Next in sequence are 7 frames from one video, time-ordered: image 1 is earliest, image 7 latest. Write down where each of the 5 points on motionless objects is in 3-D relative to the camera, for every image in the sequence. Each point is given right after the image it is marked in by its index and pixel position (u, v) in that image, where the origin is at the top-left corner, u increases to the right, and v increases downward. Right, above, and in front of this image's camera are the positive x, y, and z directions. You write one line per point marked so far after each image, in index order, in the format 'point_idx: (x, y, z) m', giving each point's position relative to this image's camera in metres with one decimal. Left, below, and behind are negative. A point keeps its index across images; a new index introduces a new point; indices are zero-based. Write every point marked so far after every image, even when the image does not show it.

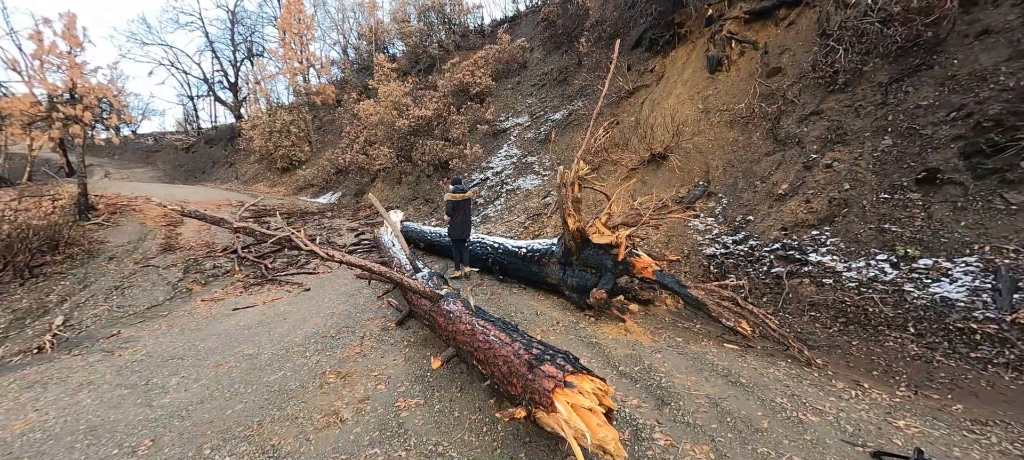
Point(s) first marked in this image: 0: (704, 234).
0: (+3.8, 0.0, +5.9) m
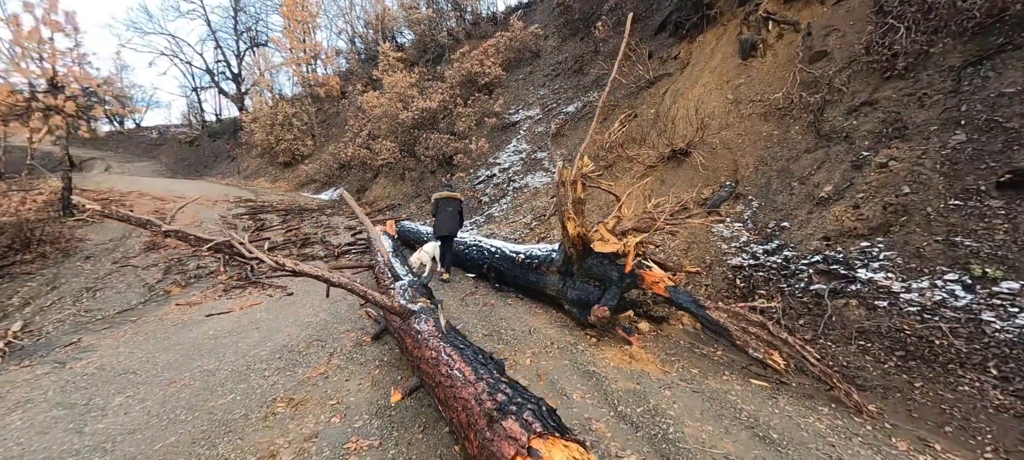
0: (+3.7, -0.2, +5.4) m
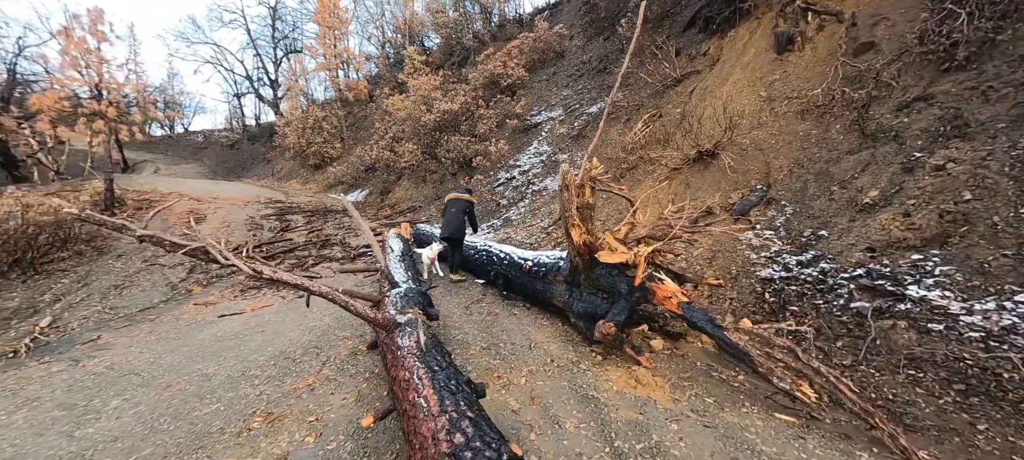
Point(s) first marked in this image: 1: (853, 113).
0: (+3.8, -0.3, +4.9) m
1: (+6.0, +2.1, +5.6) m
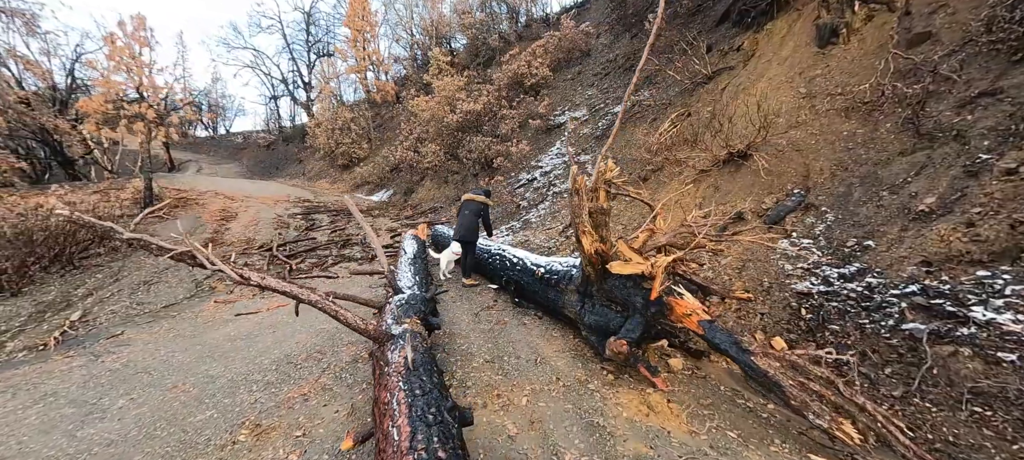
0: (+3.9, -0.4, +4.4) m
1: (+6.2, +1.9, +5.0) m
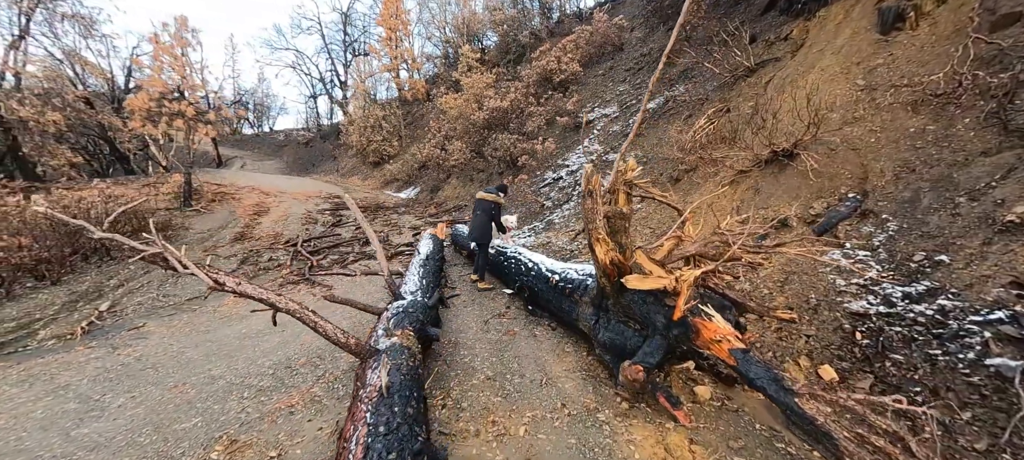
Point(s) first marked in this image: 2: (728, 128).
0: (+4.0, -0.6, +3.8) m
1: (+6.4, +1.7, +4.1) m
2: (+4.9, +2.4, +7.4) m
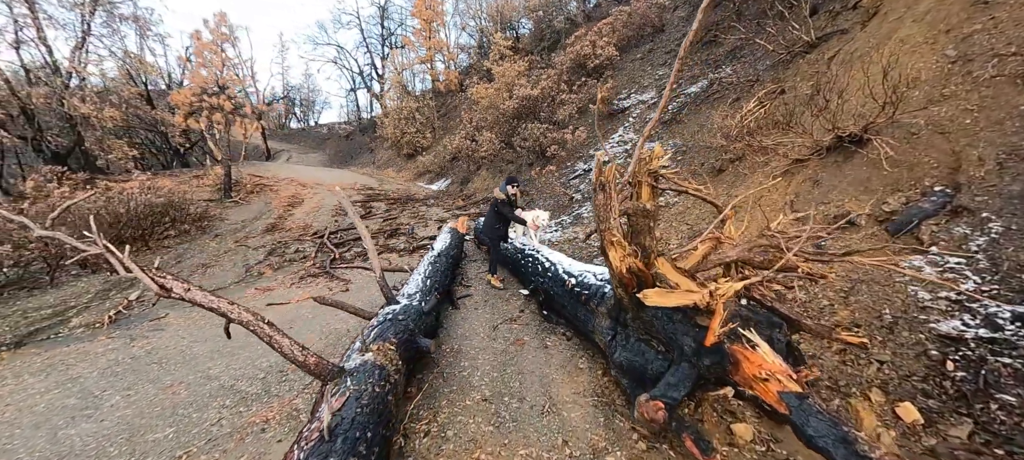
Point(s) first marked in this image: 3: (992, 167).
0: (+4.0, -0.6, +3.0) m
1: (+6.4, +1.6, +3.0) m
2: (+5.3, +2.4, +6.4) m
3: (+5.4, +0.6, +3.4) m
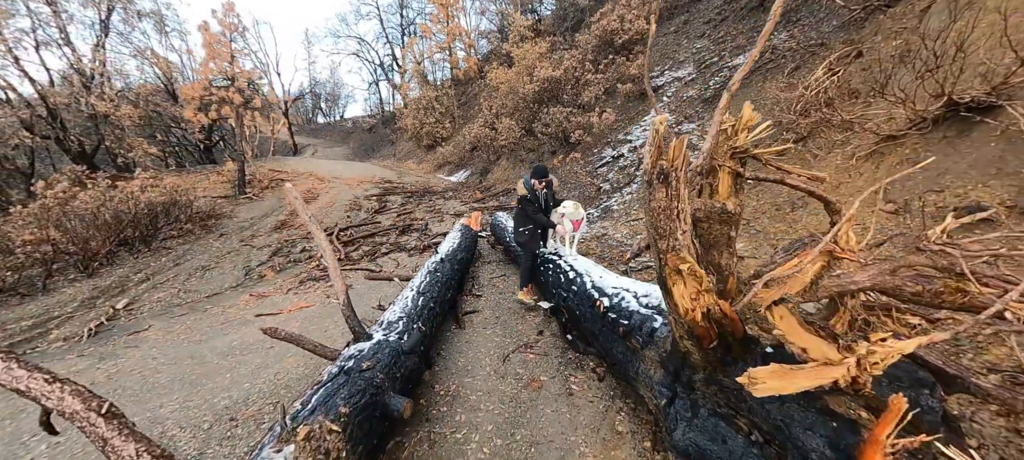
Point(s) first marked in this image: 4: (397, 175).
0: (+4.1, -0.7, +1.7) m
1: (+6.4, +1.6, +1.5) m
2: (+5.6, +2.5, +5.0) m
3: (+5.4, +0.6, +2.1) m
4: (-7.3, +3.3, +19.2) m
